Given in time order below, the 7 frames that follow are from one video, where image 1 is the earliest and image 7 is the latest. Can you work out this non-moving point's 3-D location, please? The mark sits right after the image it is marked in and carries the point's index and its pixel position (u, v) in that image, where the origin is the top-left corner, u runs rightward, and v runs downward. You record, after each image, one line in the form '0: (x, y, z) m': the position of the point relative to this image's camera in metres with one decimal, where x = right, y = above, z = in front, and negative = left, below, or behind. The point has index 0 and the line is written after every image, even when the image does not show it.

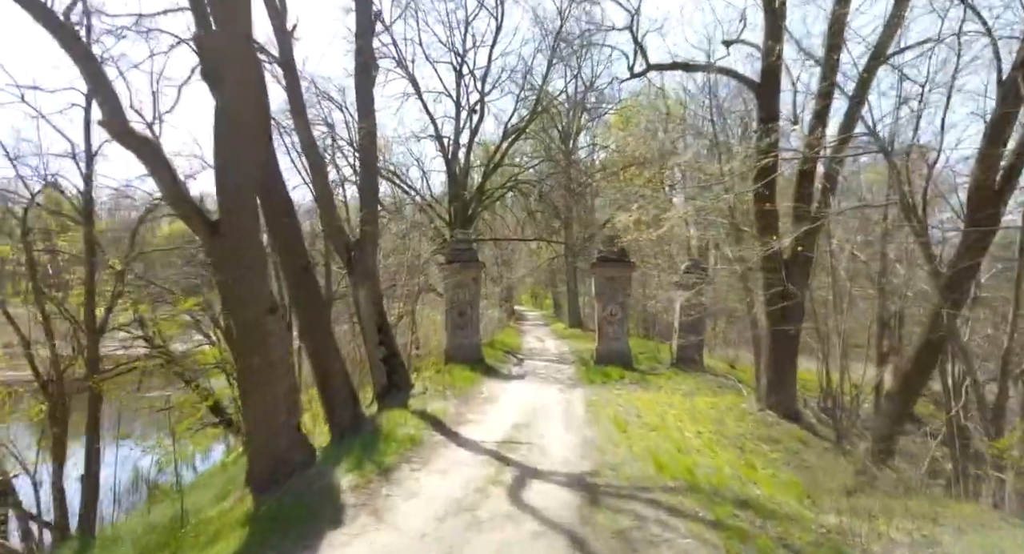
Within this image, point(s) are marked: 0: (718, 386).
0: (+3.7, -2.0, +9.3) m
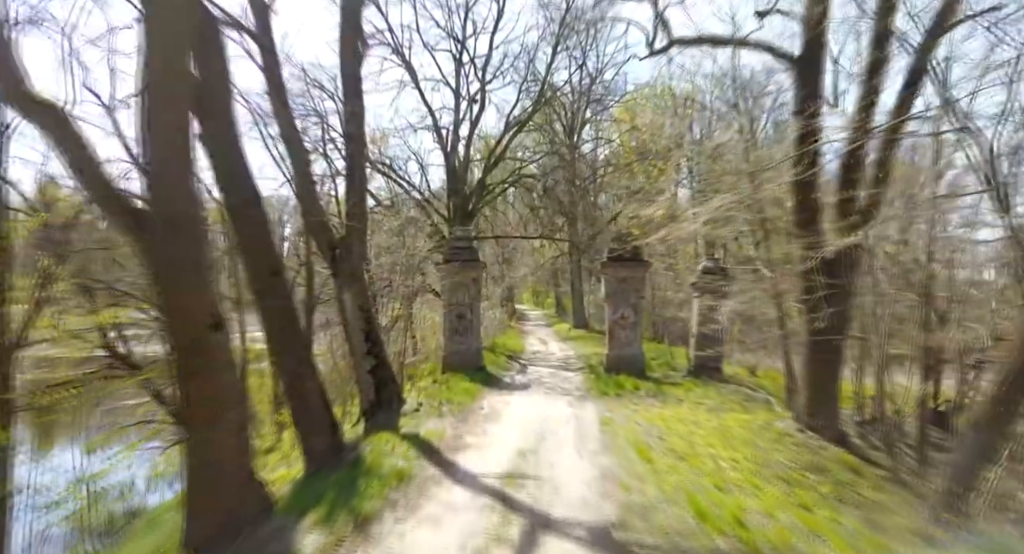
0: (+3.7, -2.0, +8.3) m
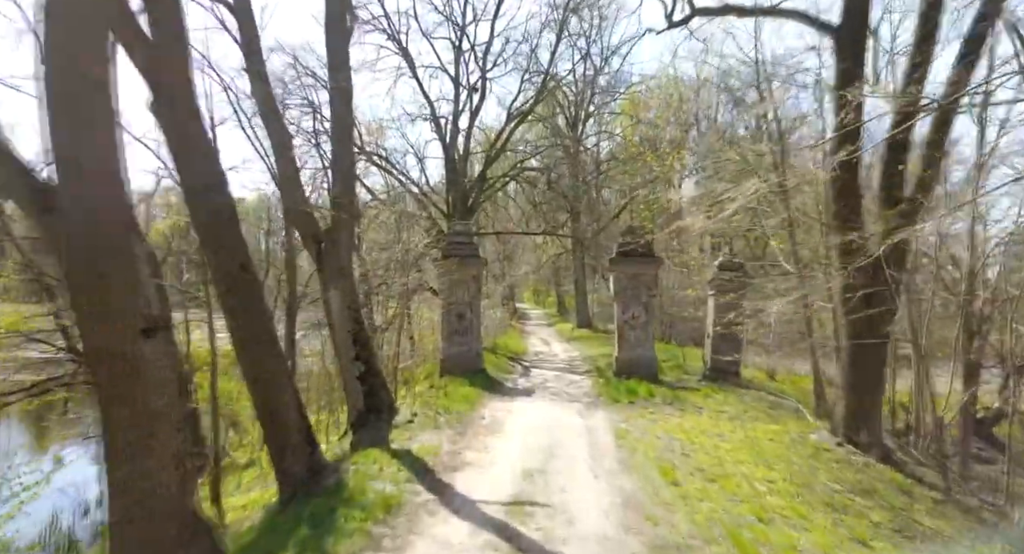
0: (+3.8, -1.9, +7.6) m
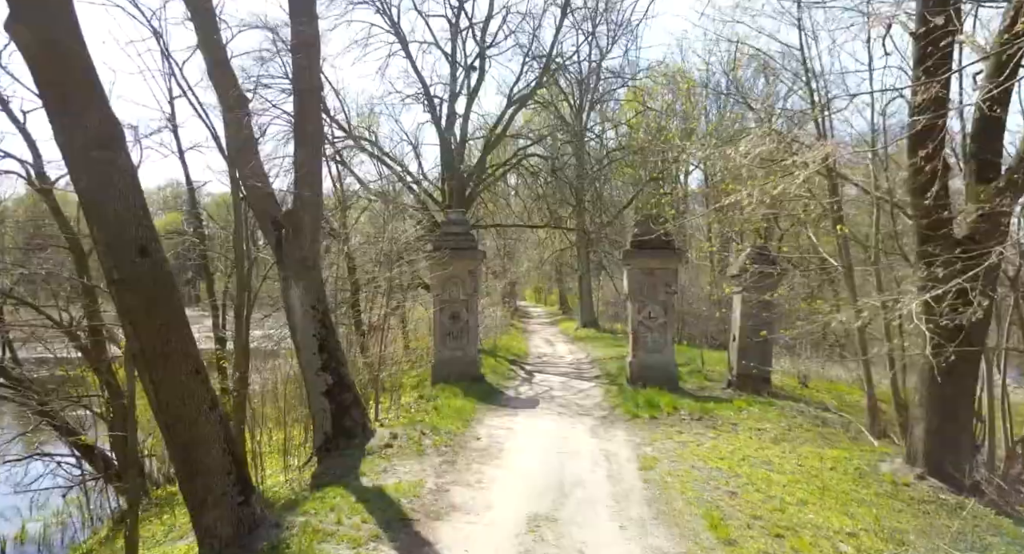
0: (+3.8, -1.8, +6.4) m
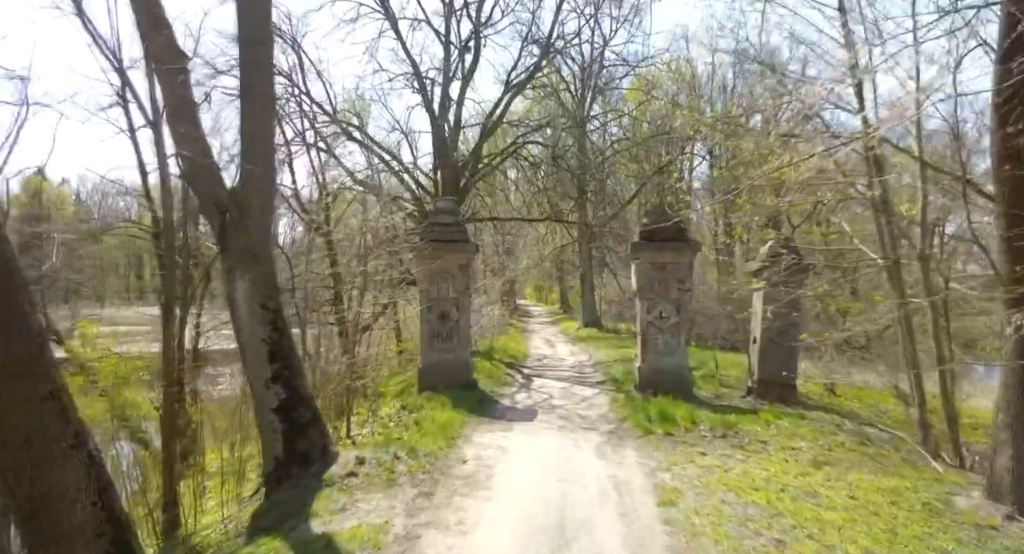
0: (+3.7, -1.8, +5.5) m
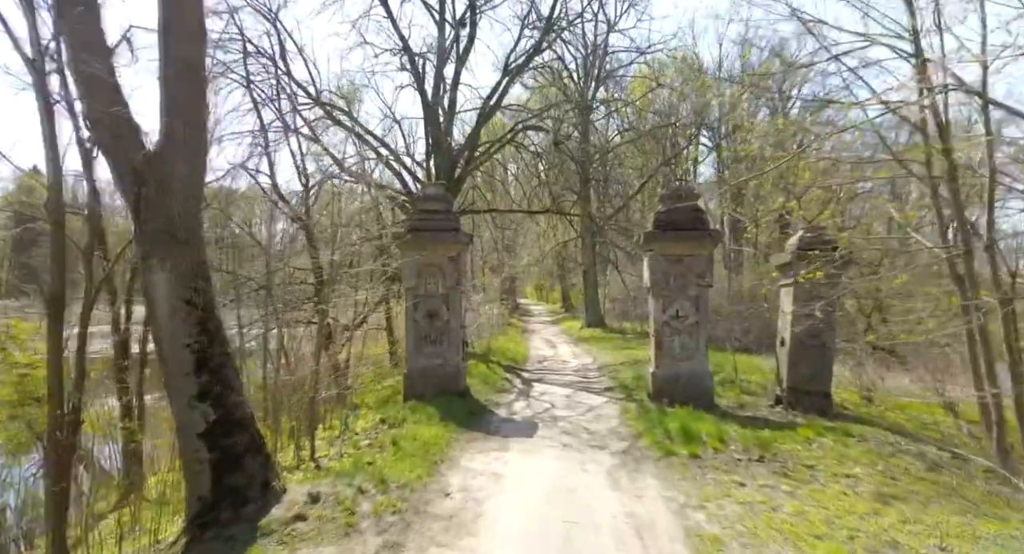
0: (+3.7, -1.7, +4.5) m
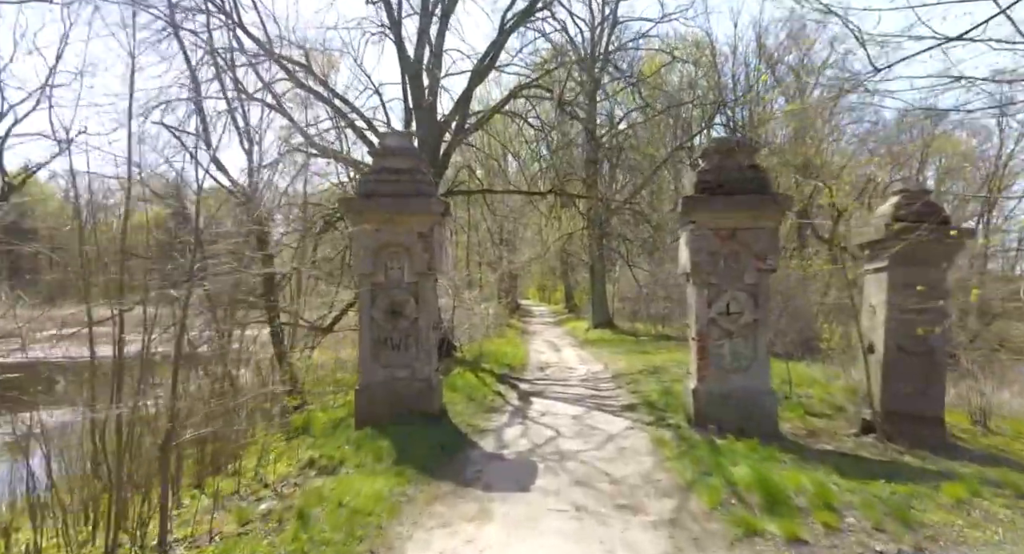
0: (+3.6, -1.5, +2.5) m
